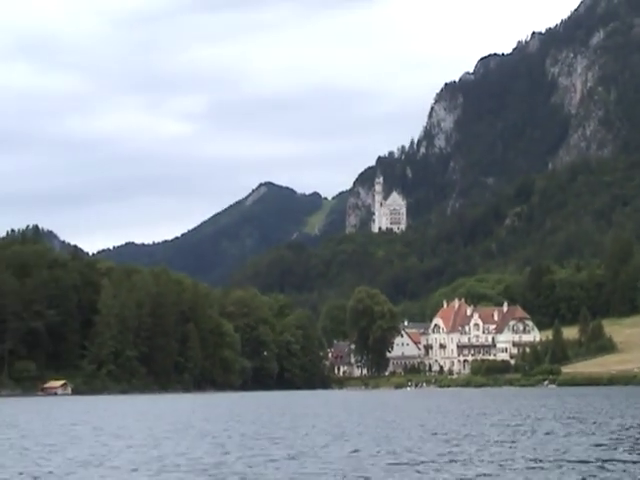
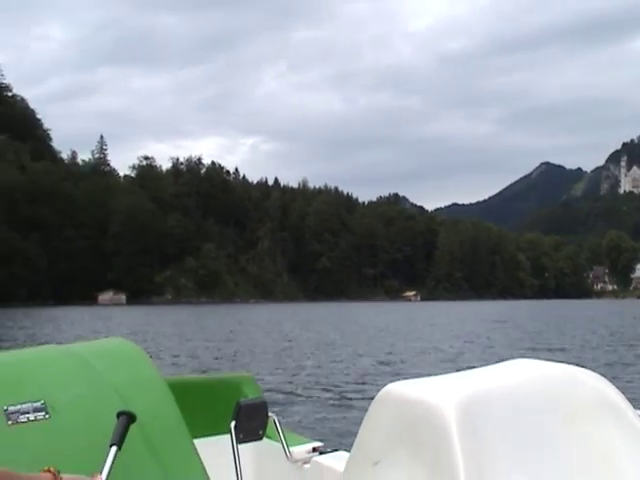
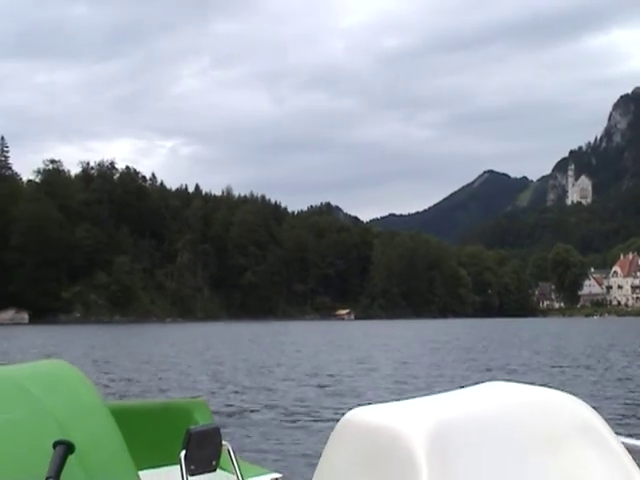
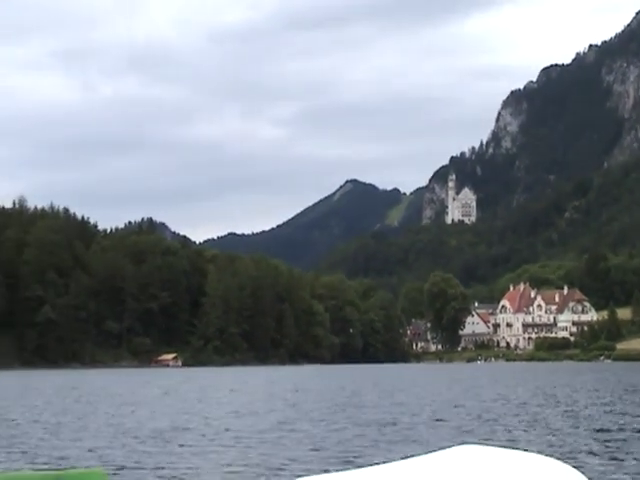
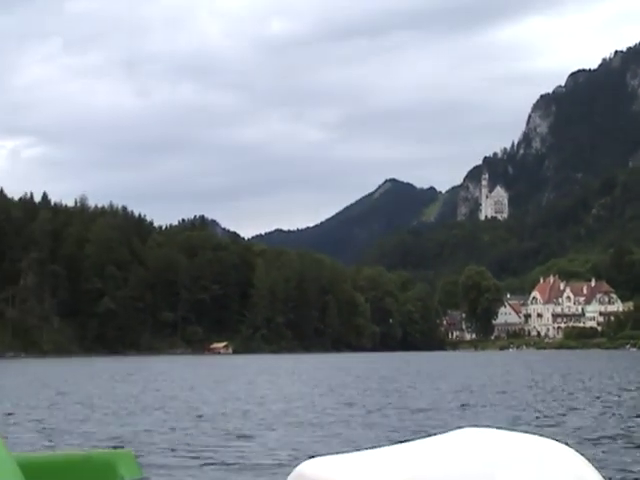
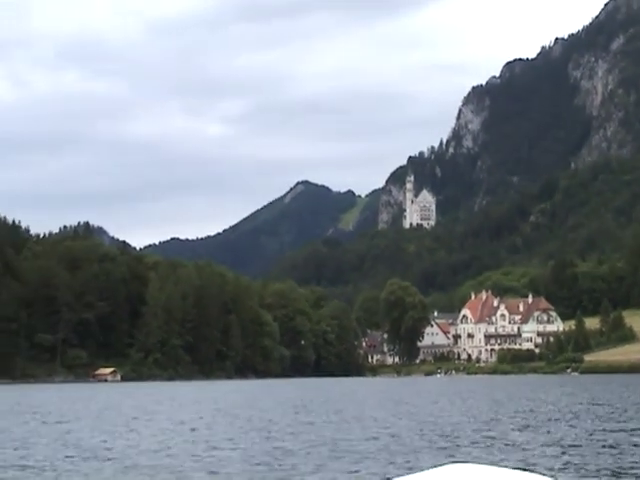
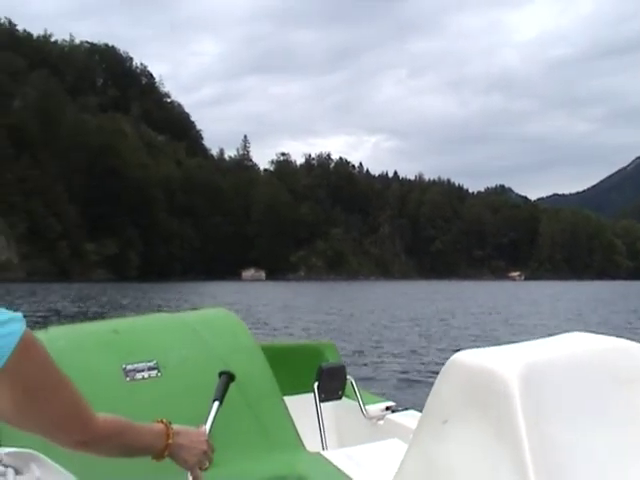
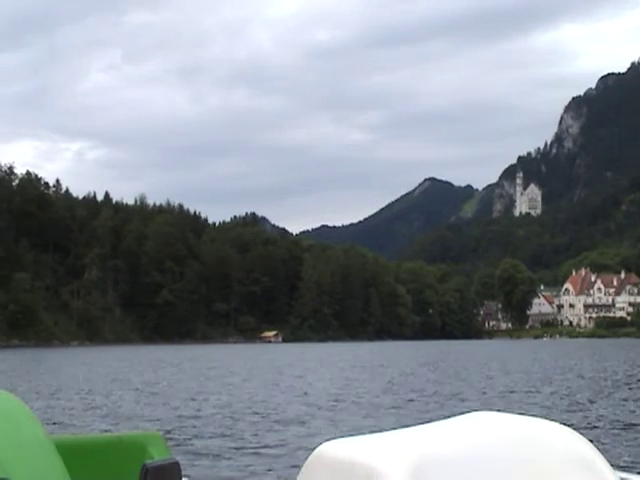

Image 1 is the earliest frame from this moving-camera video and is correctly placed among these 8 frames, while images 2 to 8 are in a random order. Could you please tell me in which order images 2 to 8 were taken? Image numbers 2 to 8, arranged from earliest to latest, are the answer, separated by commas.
6, 4, 5, 8, 3, 2, 7
